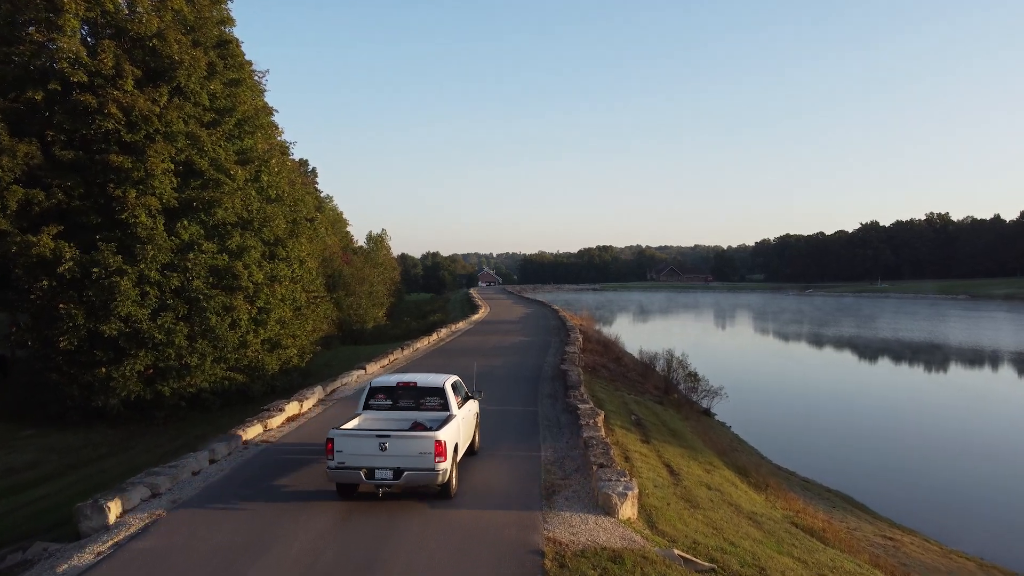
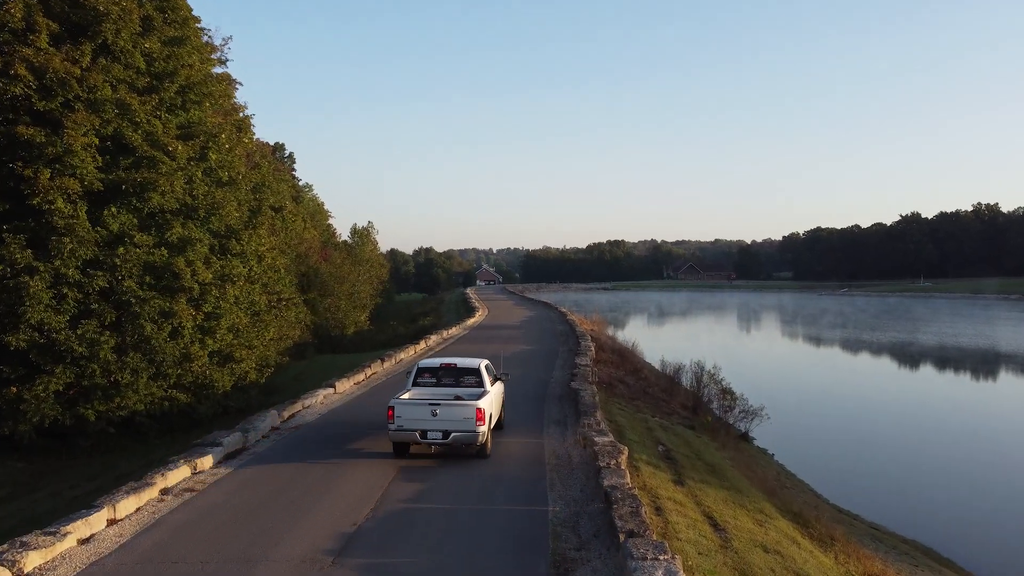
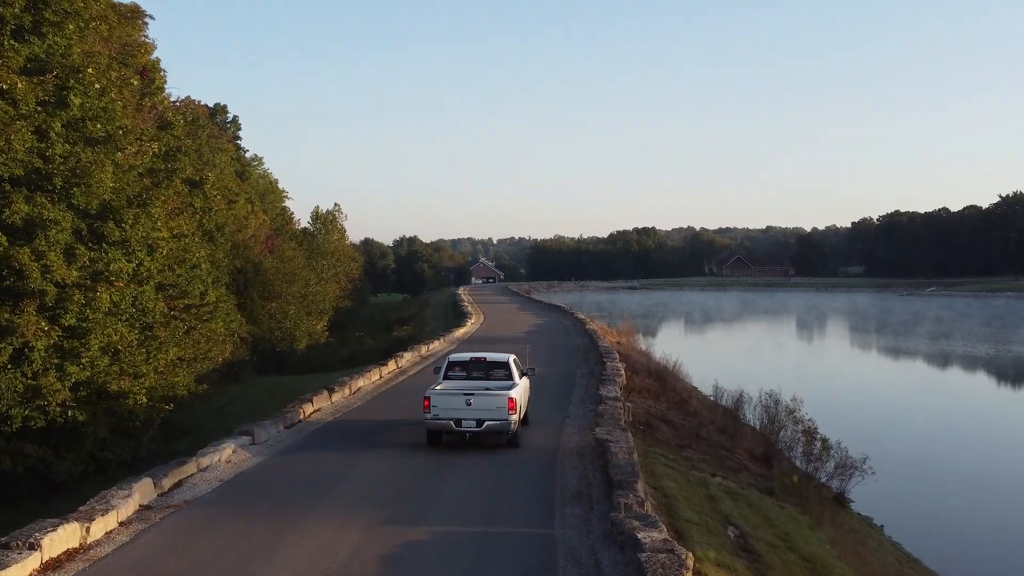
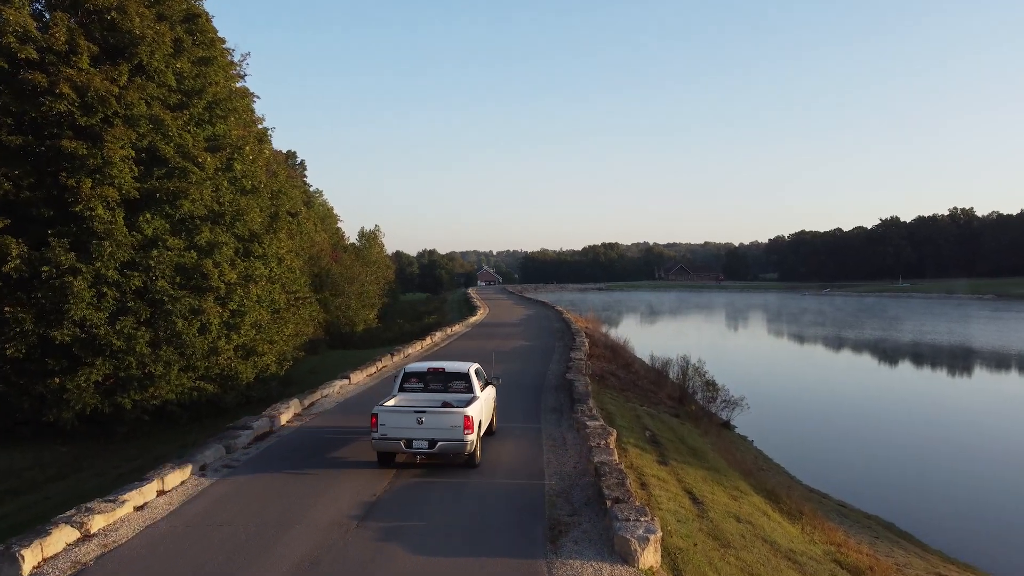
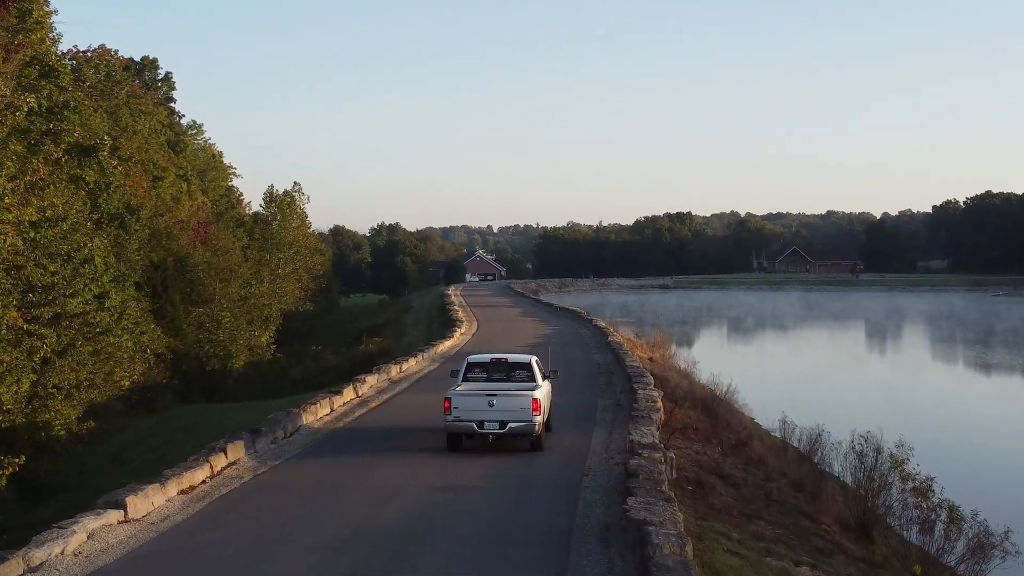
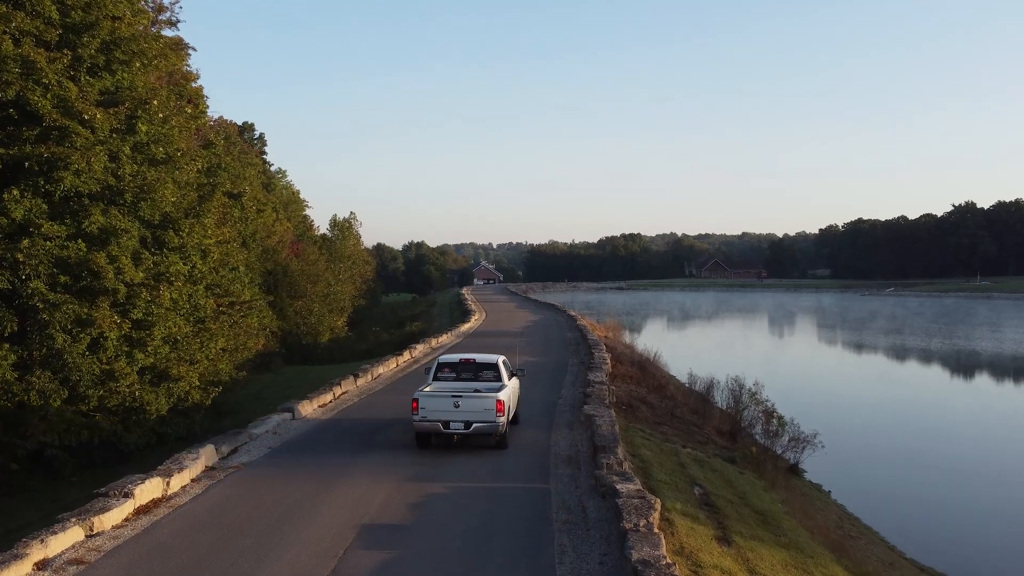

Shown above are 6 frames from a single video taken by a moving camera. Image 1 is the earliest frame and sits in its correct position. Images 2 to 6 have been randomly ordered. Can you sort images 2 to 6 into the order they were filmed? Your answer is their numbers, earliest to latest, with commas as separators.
4, 2, 6, 3, 5
